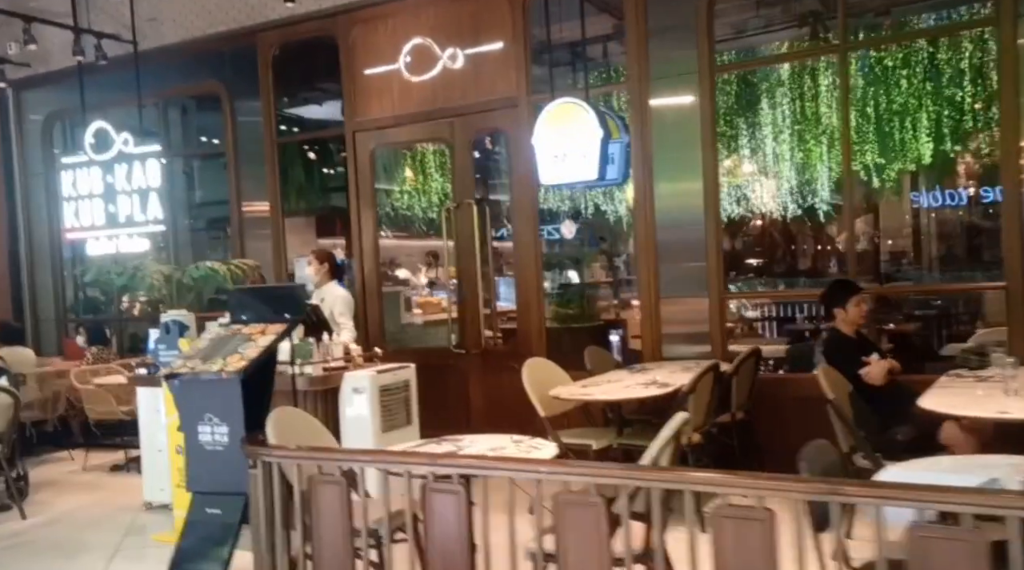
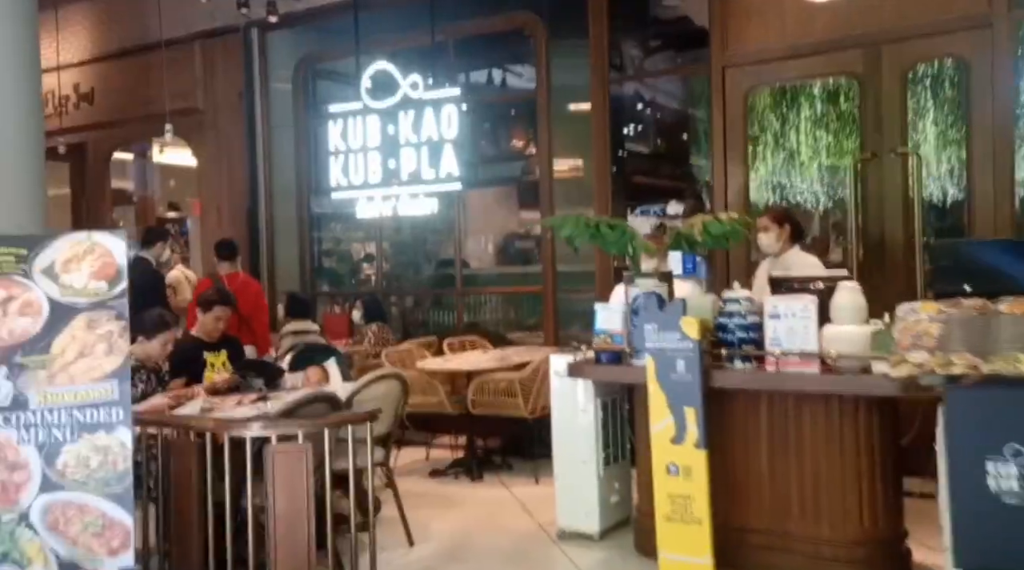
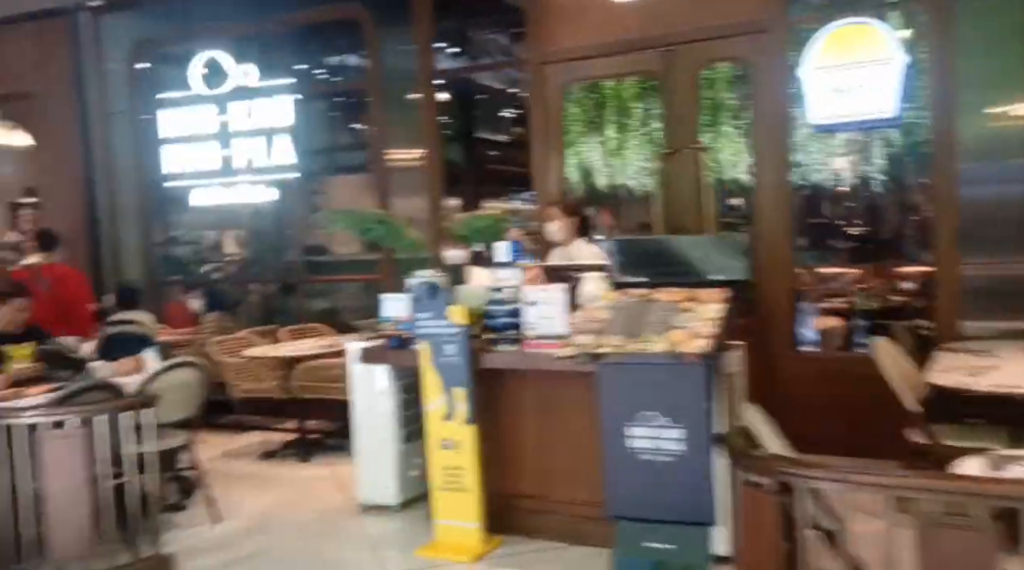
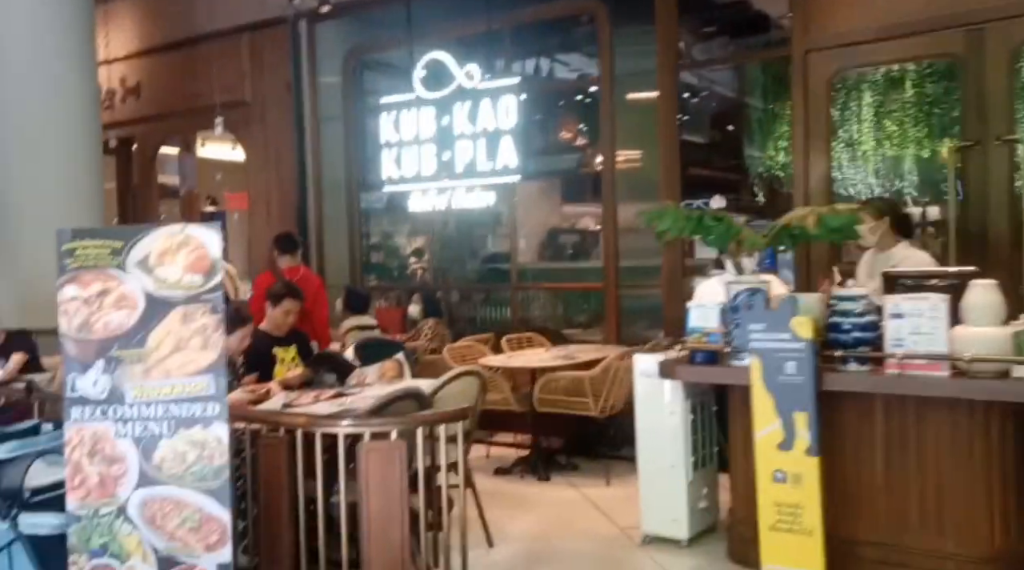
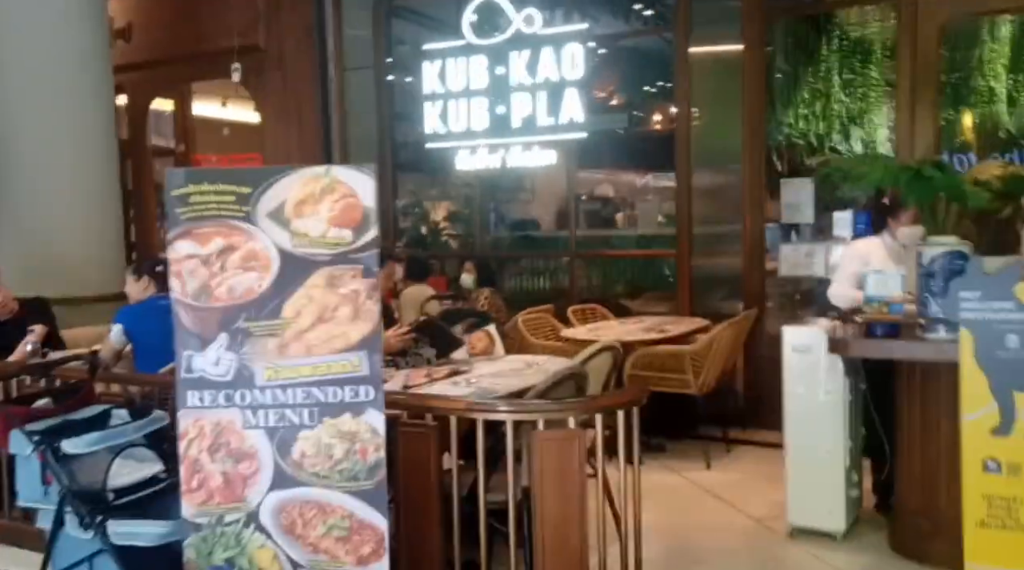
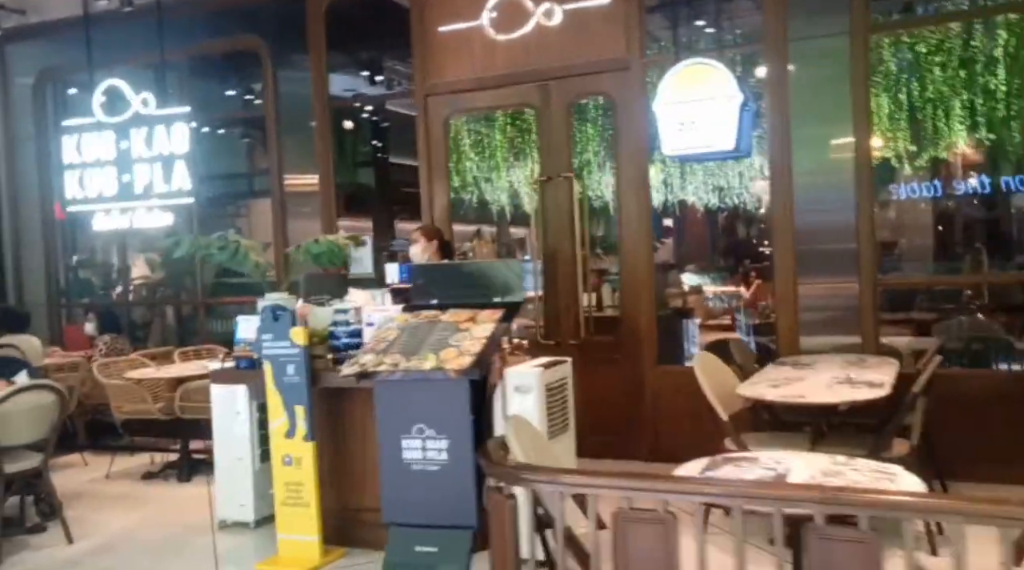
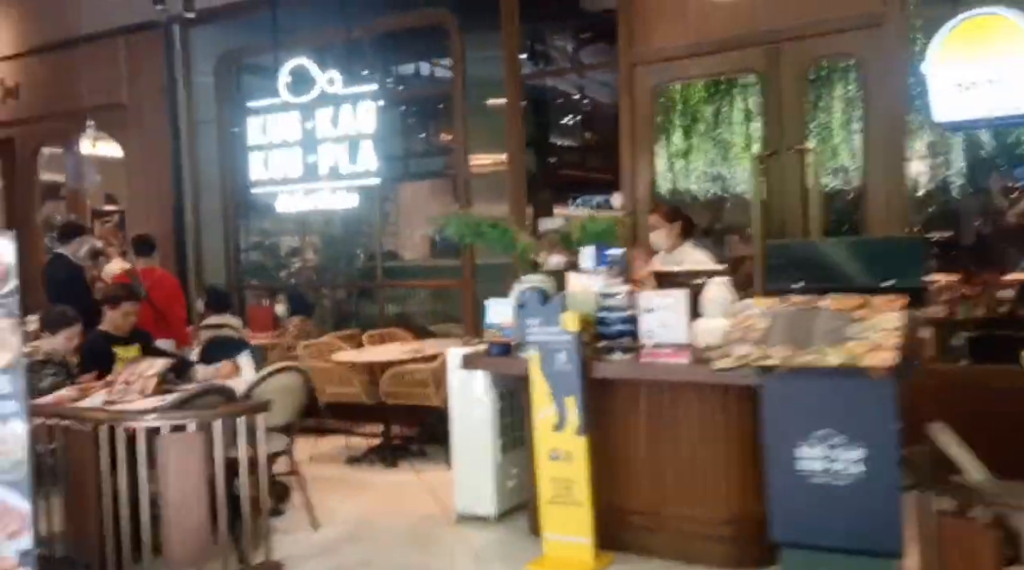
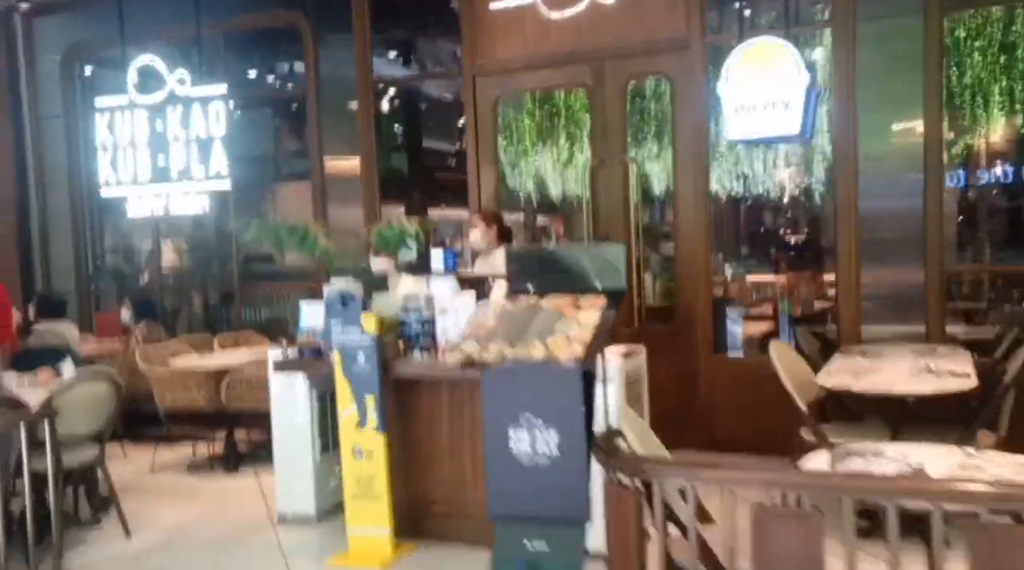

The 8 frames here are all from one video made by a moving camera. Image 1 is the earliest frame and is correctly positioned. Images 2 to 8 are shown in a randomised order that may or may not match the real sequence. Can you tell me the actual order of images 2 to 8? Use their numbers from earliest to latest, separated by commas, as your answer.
6, 8, 3, 7, 2, 4, 5
